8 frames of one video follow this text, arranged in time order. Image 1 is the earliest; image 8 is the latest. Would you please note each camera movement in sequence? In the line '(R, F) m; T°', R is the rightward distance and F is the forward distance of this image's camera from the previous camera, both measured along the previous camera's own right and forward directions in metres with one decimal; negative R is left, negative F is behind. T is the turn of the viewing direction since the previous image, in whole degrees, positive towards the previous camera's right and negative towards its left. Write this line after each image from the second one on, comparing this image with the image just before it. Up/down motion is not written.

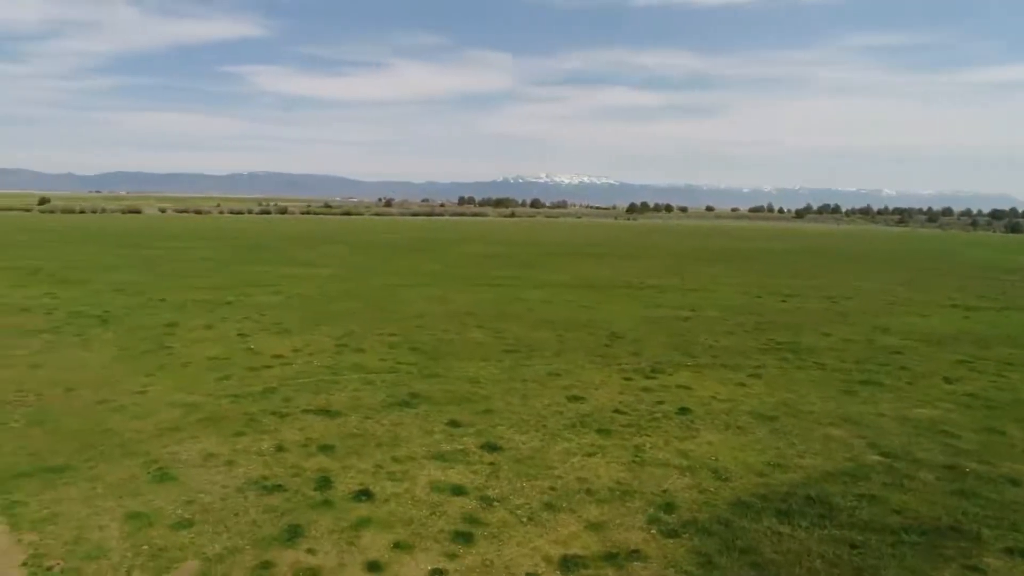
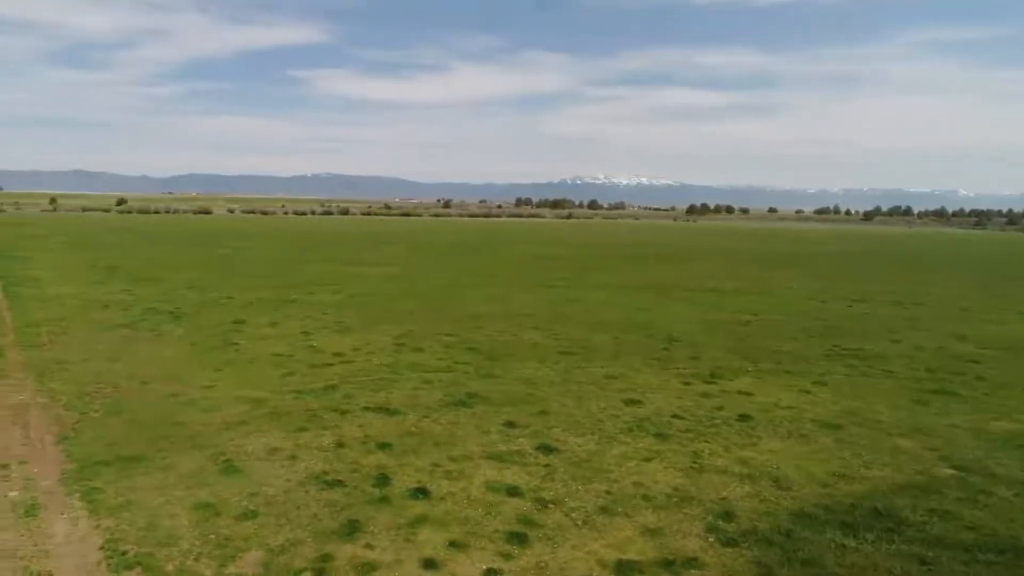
(0.0, 0.0) m; -5°
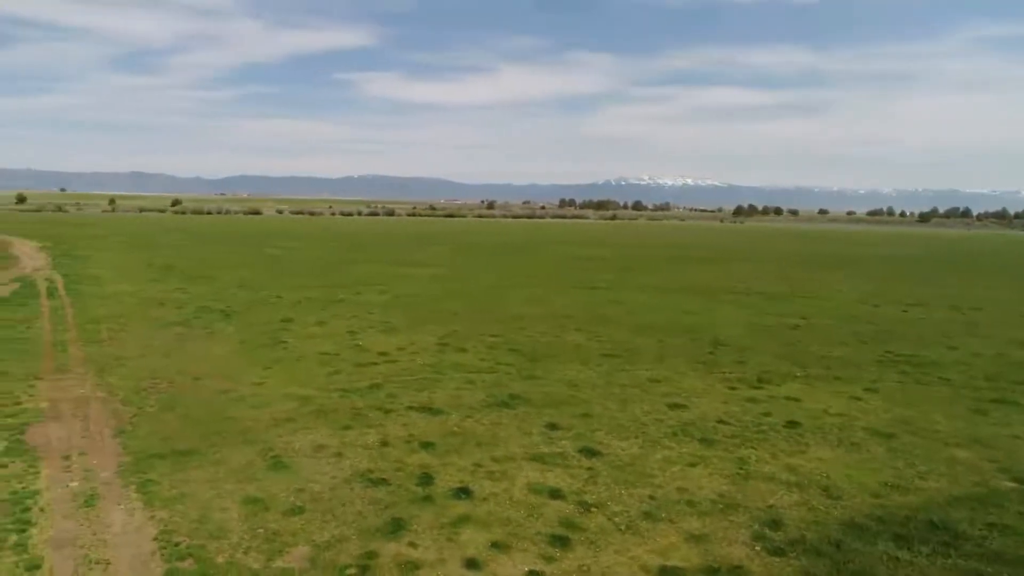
(0.0, 0.0) m; -4°
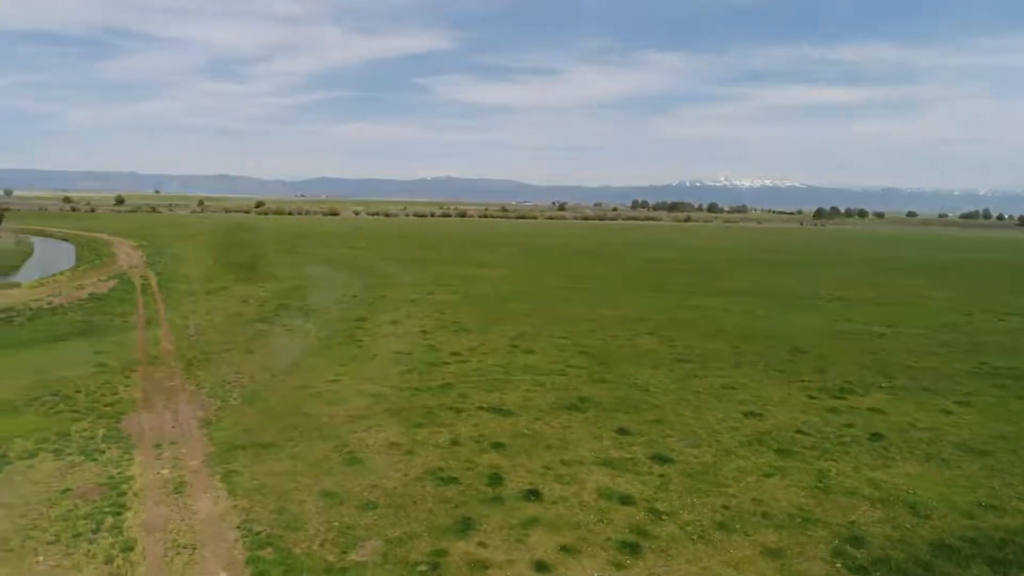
(-0.1, 0.0) m; -6°
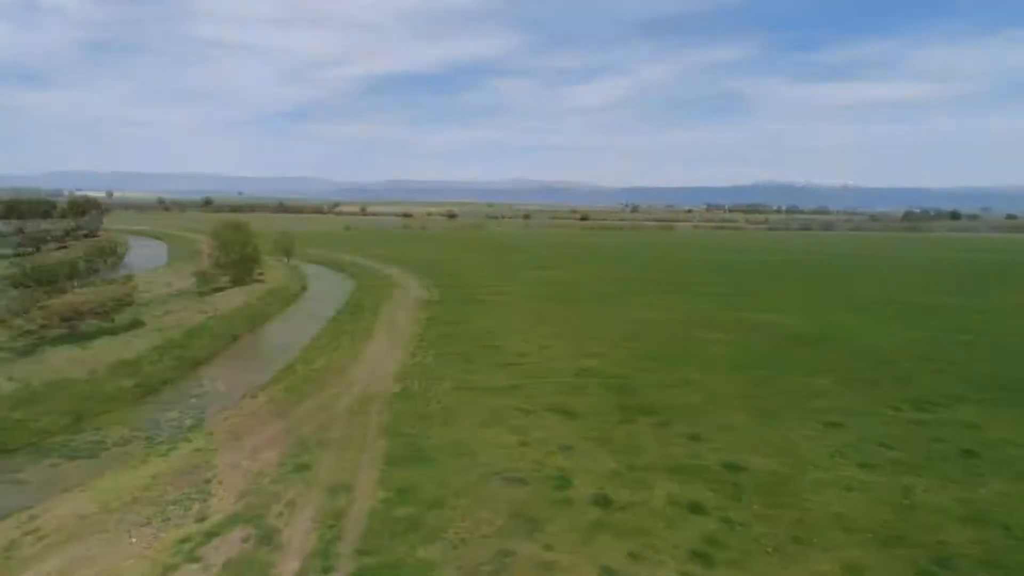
(-0.2, +0.4) m; -3°
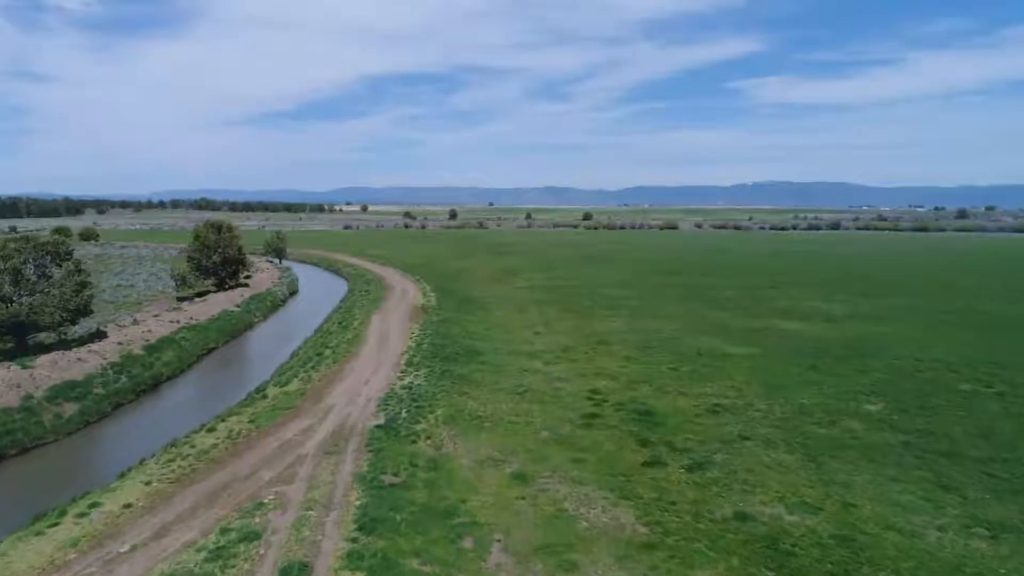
(+0.1, +3.2) m; 0°
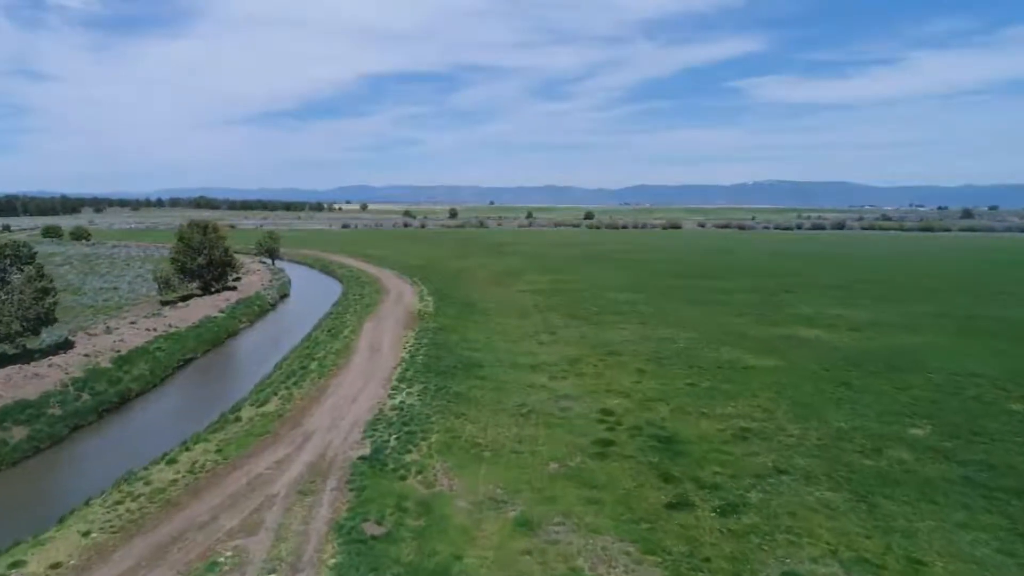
(-0.1, +2.4) m; 0°
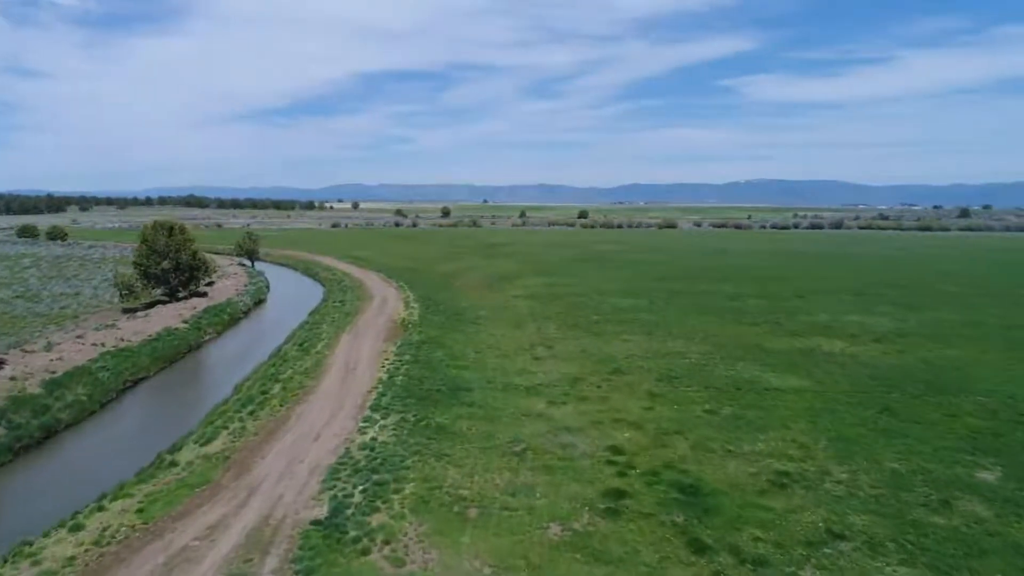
(0.0, +3.3) m; +1°
